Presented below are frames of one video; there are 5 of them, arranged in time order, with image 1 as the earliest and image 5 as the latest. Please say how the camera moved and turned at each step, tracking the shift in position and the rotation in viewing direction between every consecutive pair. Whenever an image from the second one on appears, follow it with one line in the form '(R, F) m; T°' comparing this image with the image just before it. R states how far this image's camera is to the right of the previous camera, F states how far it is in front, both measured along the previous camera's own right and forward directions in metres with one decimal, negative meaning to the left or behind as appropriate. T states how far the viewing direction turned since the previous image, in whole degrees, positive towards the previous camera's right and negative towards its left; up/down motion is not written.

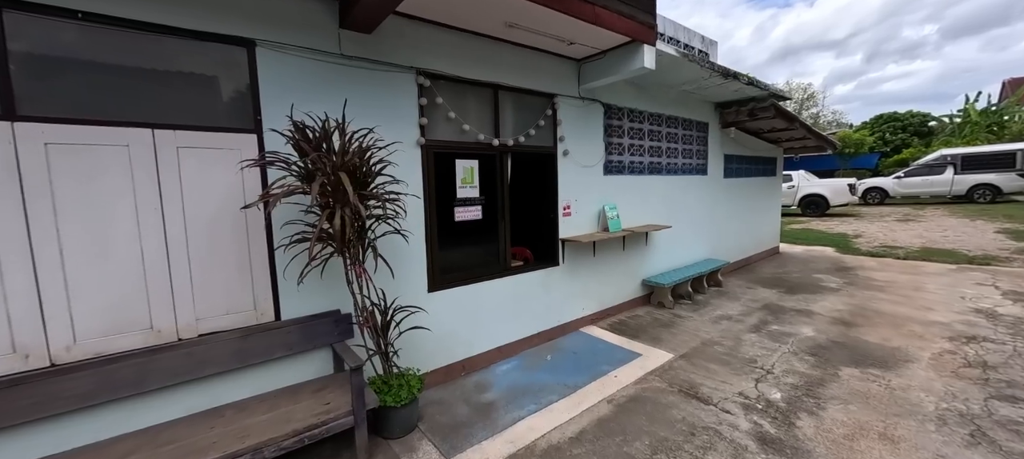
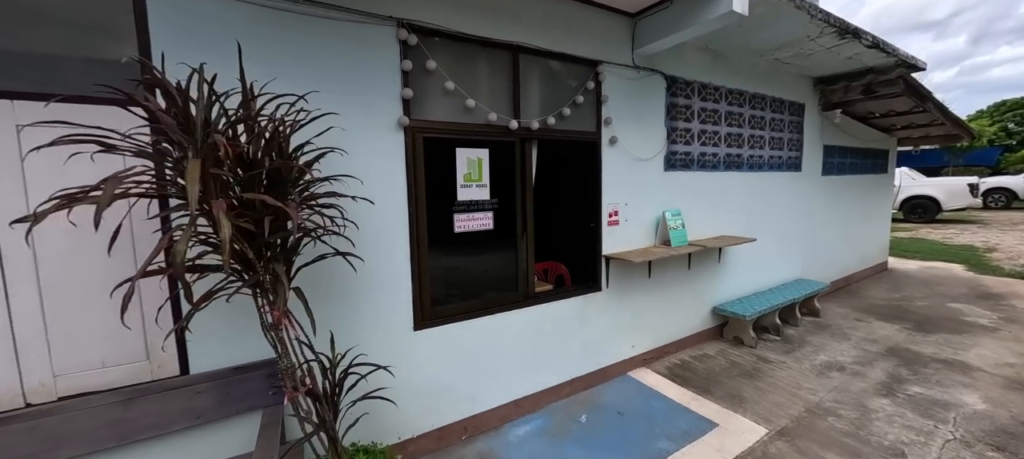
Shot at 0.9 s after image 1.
(+0.2, +1.2) m; -7°
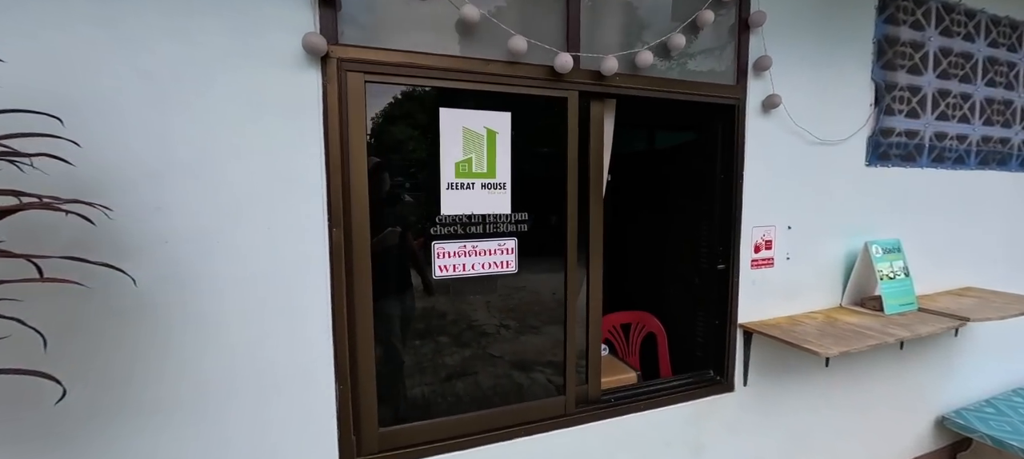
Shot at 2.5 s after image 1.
(+0.2, +1.6) m; -12°
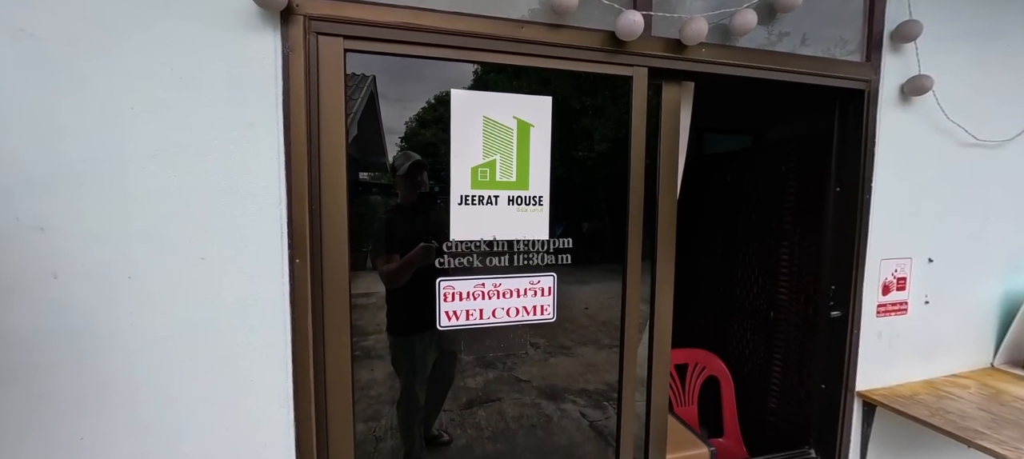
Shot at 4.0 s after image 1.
(0.0, +0.4) m; -4°
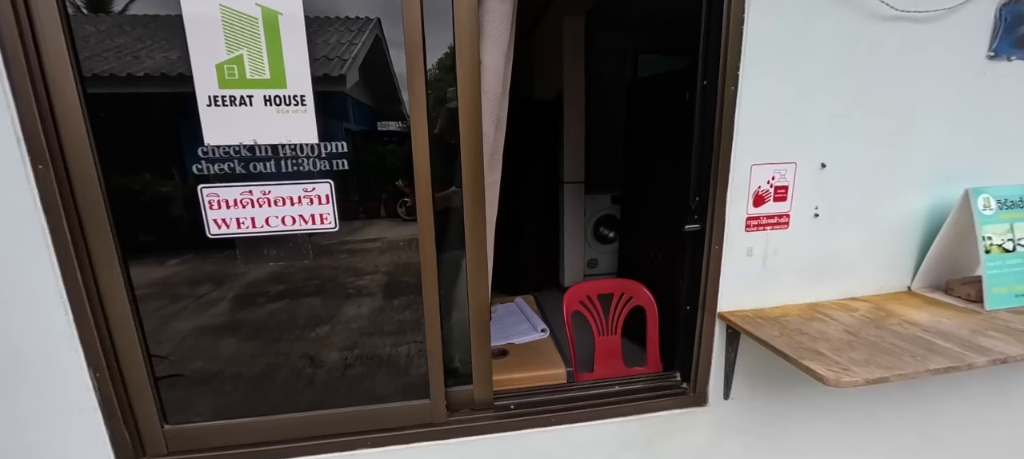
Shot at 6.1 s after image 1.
(+0.7, +0.1) m; -6°
